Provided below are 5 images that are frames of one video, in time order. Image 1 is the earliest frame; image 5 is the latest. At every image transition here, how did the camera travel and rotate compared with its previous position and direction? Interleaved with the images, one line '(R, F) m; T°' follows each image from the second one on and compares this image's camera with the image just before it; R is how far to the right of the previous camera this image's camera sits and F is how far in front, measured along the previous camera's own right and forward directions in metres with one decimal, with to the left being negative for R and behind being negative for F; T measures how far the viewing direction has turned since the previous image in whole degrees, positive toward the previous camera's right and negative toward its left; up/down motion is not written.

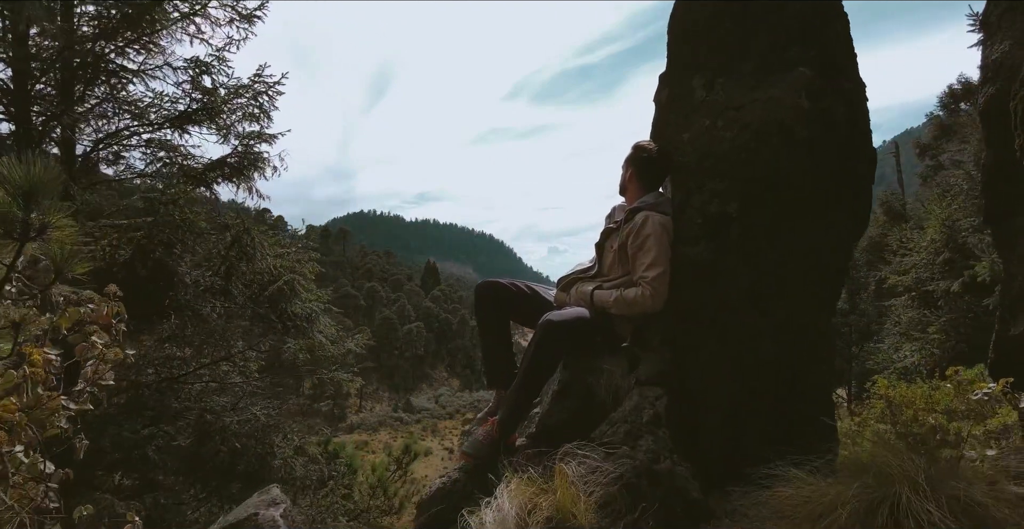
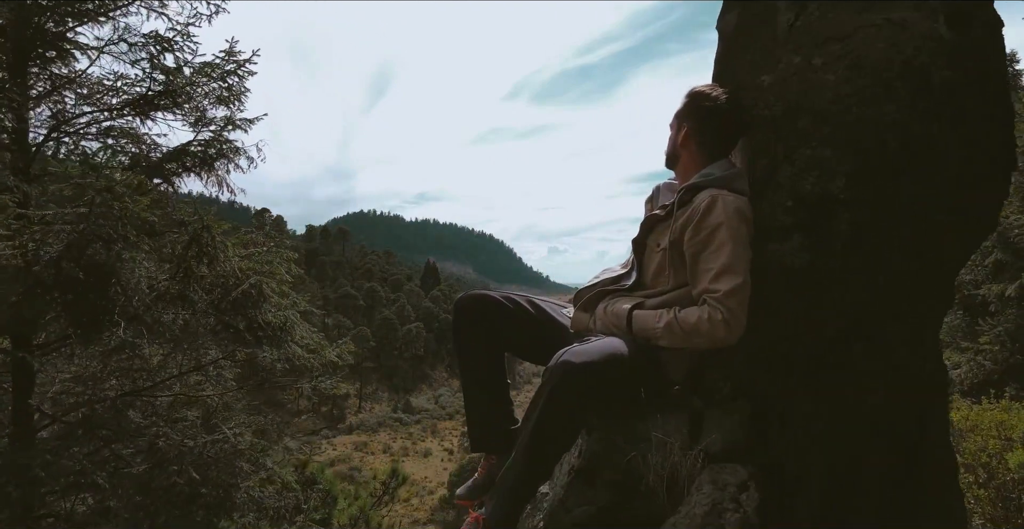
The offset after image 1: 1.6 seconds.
(0.0, +0.6) m; 0°
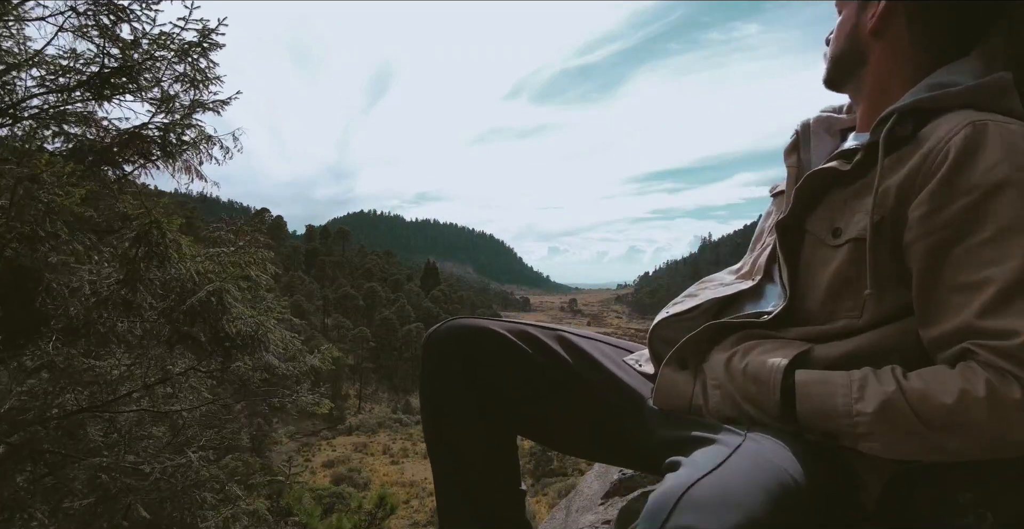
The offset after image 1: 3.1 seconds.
(0.0, +0.6) m; 0°
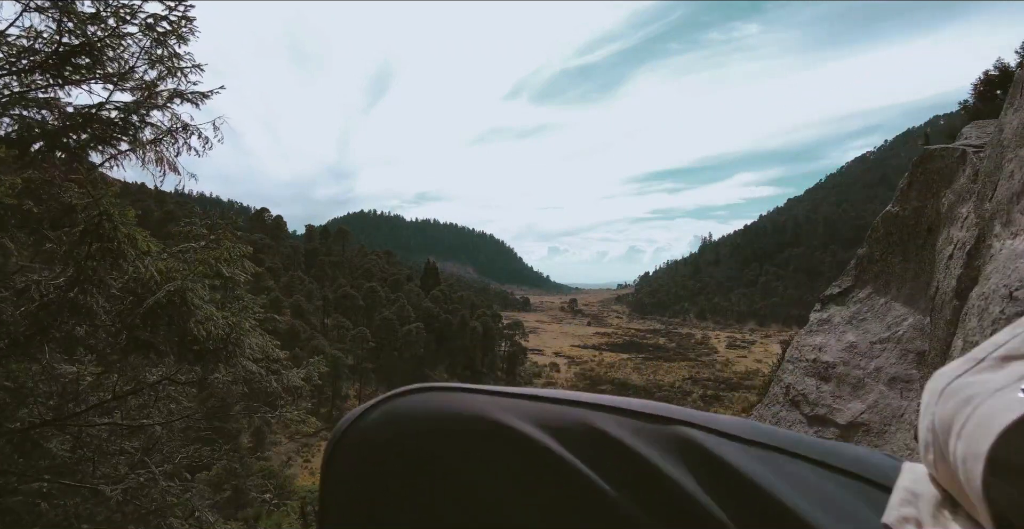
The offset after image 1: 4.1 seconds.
(-0.2, +0.7) m; 0°
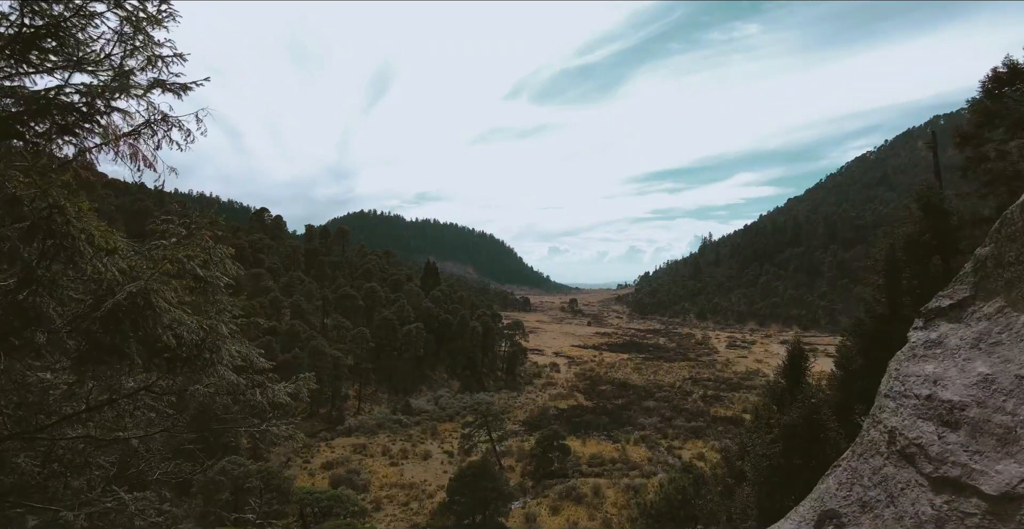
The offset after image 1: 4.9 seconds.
(+0.1, +0.1) m; 0°
